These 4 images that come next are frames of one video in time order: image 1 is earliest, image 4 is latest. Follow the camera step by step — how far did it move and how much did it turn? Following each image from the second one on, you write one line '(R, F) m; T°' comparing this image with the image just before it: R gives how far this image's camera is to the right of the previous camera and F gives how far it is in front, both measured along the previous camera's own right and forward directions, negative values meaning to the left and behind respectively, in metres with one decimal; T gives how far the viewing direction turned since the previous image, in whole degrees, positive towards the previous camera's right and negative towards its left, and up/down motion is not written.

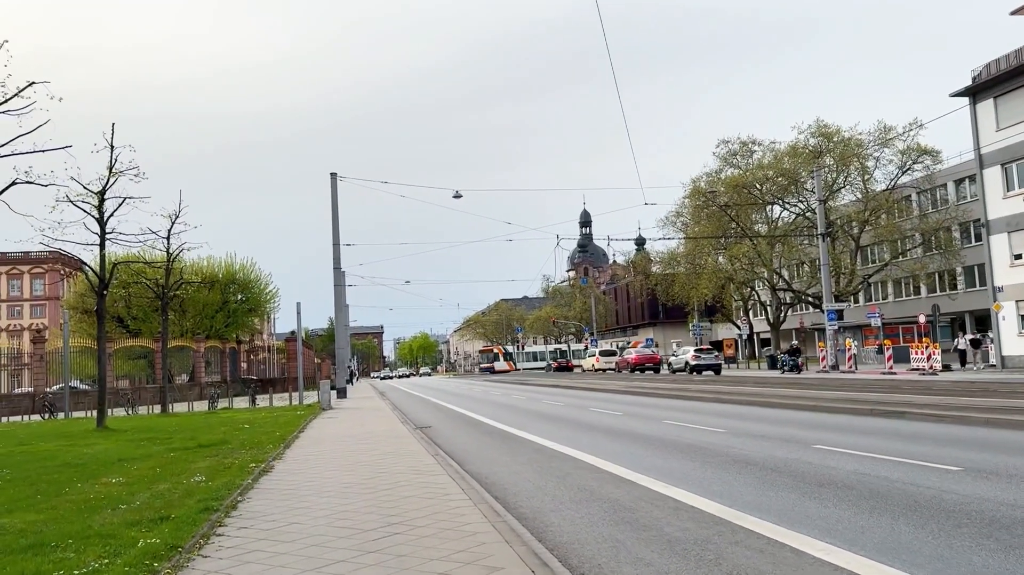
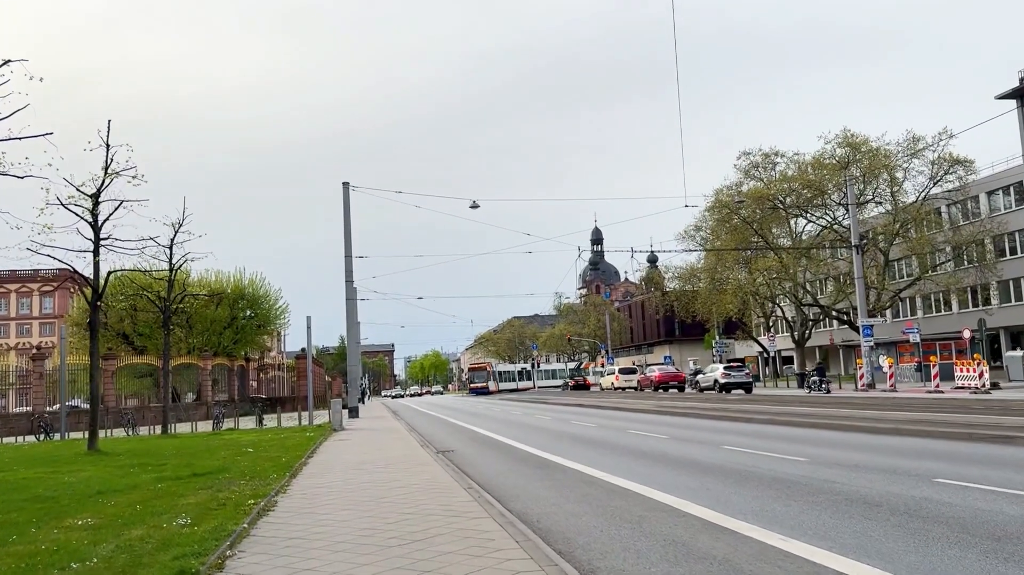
(-0.4, +1.9) m; -1°
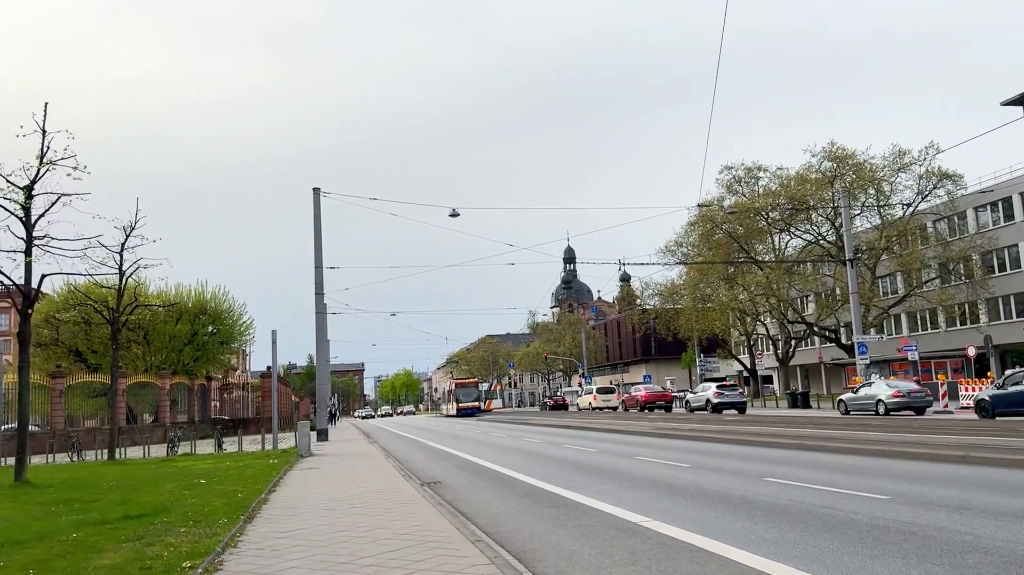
(-0.5, +2.3) m; +2°
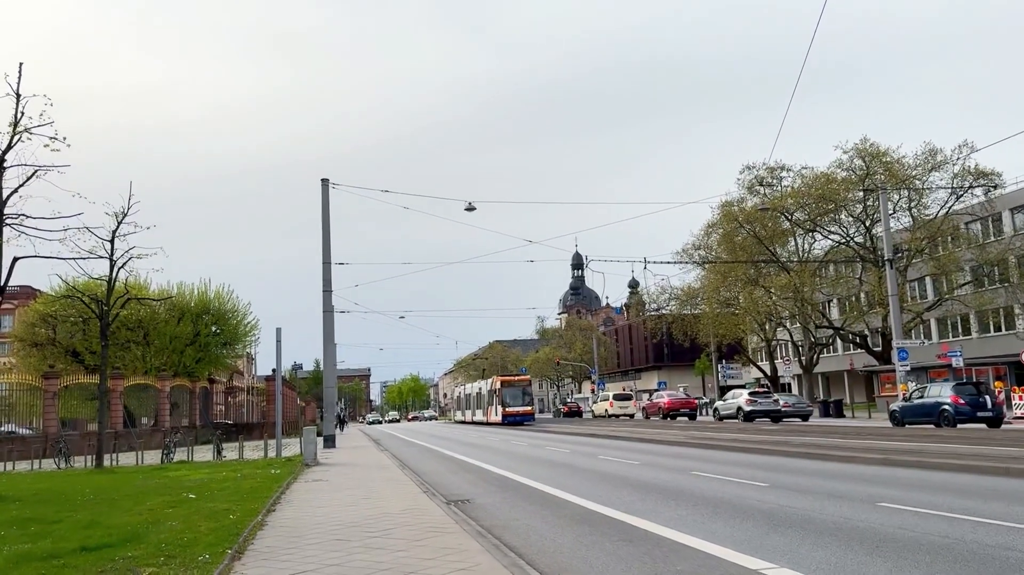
(-0.6, +2.3) m; 0°
